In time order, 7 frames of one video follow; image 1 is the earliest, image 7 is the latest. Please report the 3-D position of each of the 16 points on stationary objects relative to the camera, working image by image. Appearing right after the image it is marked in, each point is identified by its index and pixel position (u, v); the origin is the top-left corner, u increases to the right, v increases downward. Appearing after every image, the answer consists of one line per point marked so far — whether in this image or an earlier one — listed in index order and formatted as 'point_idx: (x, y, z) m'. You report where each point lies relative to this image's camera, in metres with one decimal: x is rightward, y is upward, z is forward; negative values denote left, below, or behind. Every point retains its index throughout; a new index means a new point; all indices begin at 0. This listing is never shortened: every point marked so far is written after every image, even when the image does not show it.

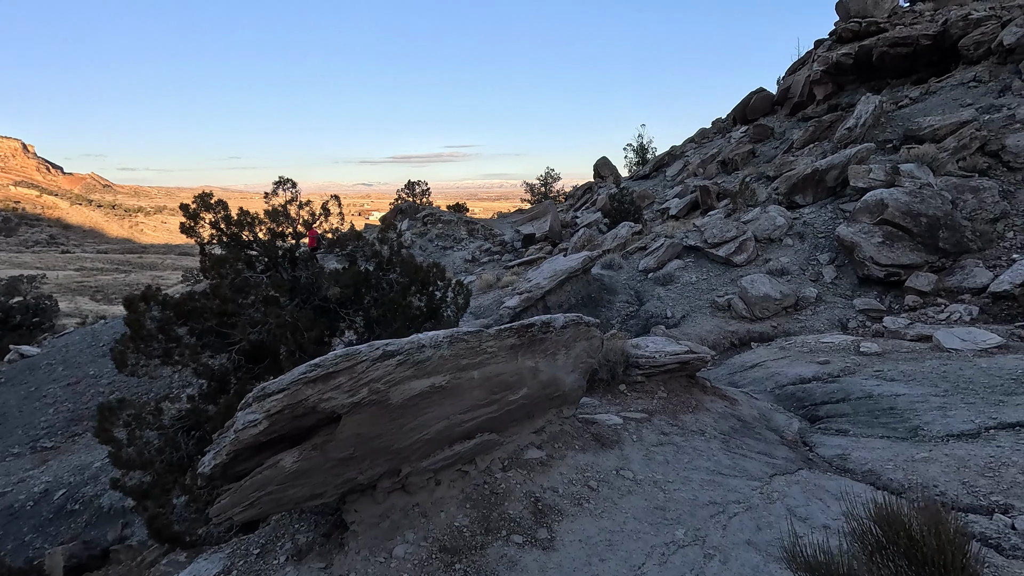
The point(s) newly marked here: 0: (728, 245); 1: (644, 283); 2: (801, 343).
0: (+7.0, +1.4, +17.5) m
1: (+4.3, +0.2, +17.5) m
2: (+6.4, -1.2, +11.9) m
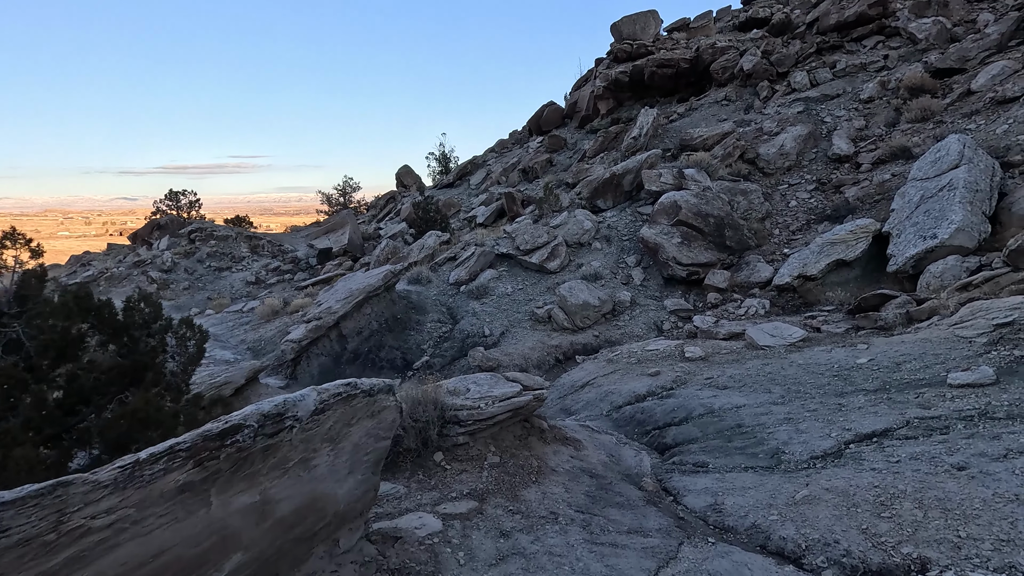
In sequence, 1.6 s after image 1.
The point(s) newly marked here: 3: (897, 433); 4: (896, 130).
0: (+0.8, +1.1, +16.5) m
1: (-1.6, -0.3, +15.5) m
2: (+2.3, -1.3, +11.0) m
3: (+4.2, -1.6, +5.8) m
4: (+13.8, +5.7, +19.3) m
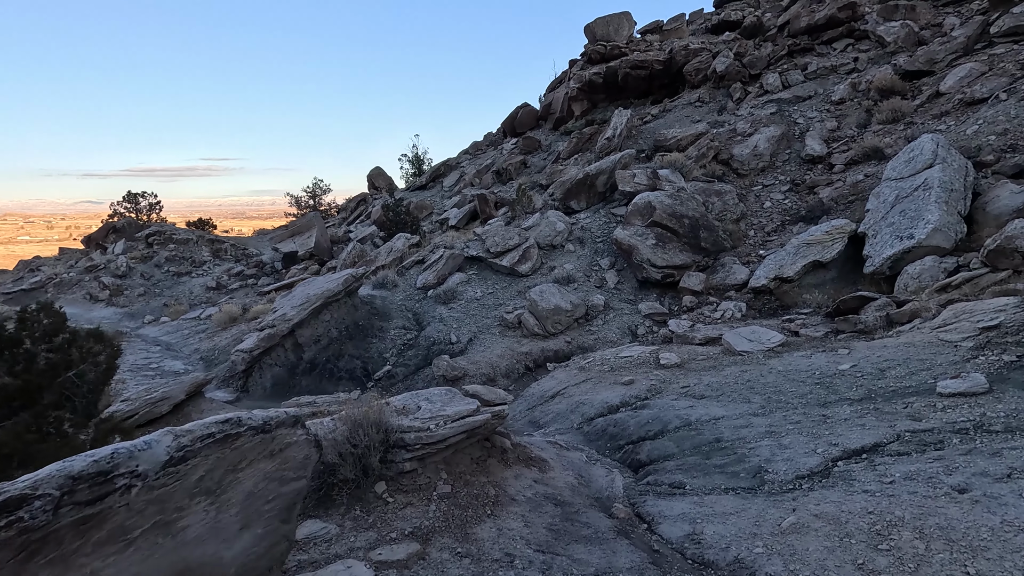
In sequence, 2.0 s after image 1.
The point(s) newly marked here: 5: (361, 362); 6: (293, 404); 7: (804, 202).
0: (-0.1, +1.0, +15.9) m
1: (-2.5, -0.4, +14.8) m
2: (+1.7, -1.4, +10.5) m
3: (+3.7, -1.6, +5.3) m
4: (+12.7, +5.6, +19.2) m
5: (-3.3, -1.6, +11.7) m
6: (-3.6, -1.9, +8.8) m
7: (+9.3, +2.8, +17.2) m
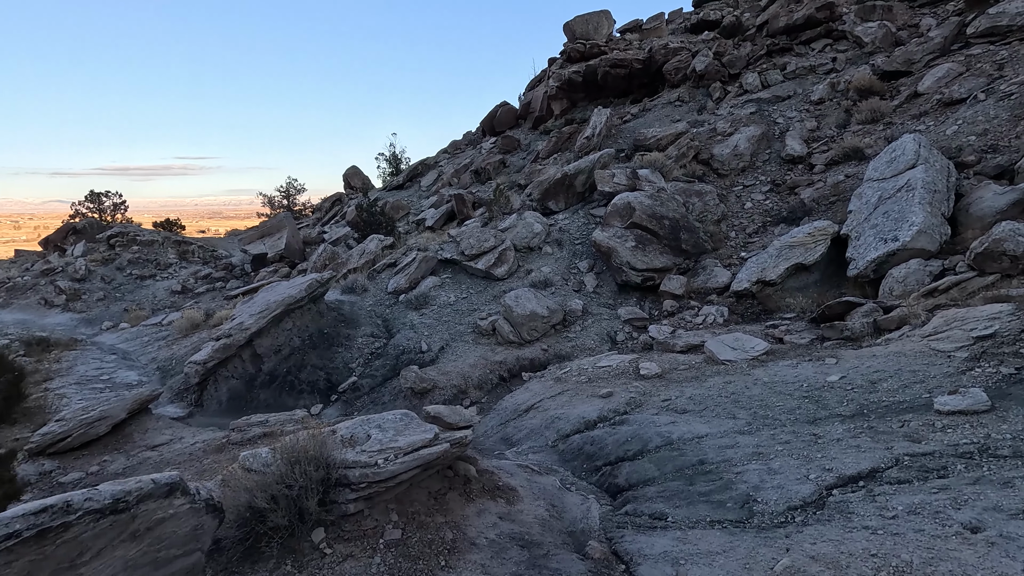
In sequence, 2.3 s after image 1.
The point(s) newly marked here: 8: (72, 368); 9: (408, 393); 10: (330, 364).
0: (-0.8, +0.9, +15.3) m
1: (-3.1, -0.5, +14.1) m
2: (+1.2, -1.5, +9.9) m
3: (+3.4, -1.7, +4.9) m
4: (+11.9, +5.6, +19.0) m
5: (-3.9, -1.8, +11.0) m
6: (-4.0, -2.0, +8.1) m
7: (+8.6, +2.7, +16.9) m
8: (-12.0, -2.2, +14.7) m
9: (-1.9, -2.0, +9.9) m
10: (-3.9, -1.6, +11.3) m
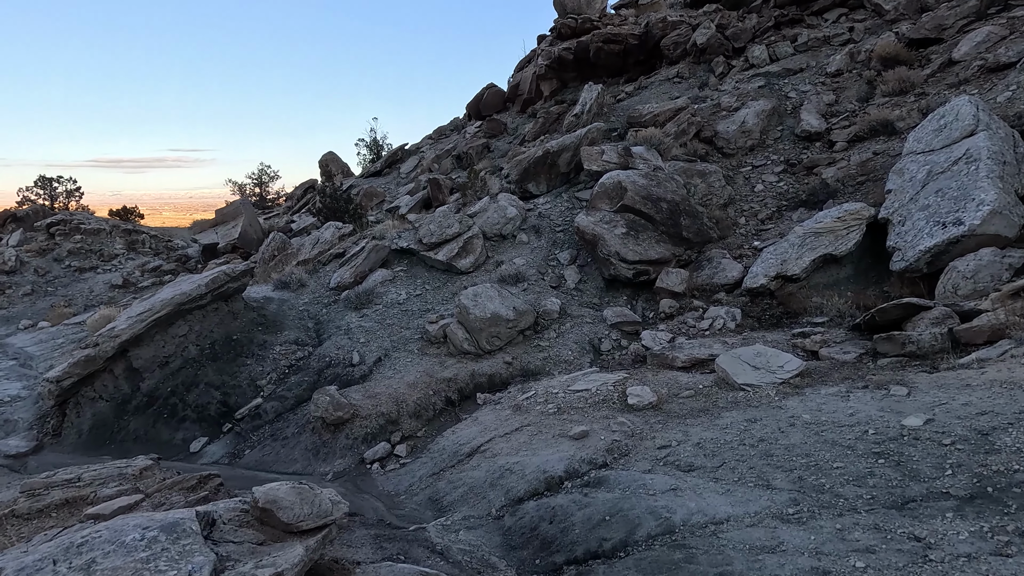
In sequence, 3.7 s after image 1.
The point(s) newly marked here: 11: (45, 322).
0: (-1.5, +1.0, +12.8) m
1: (-3.9, -0.4, +11.6) m
2: (+0.4, -1.5, +7.4) m
3: (+2.7, -1.7, +2.4) m
4: (+11.1, +5.7, +16.6) m
5: (-4.6, -1.7, +8.5) m
6: (-4.8, -2.0, +5.5) m
7: (+7.8, +2.8, +14.4) m
8: (-12.8, -2.1, +12.2) m
9: (-2.7, -1.9, +7.4) m
10: (-4.6, -1.5, +8.8) m
11: (-16.1, -1.2, +18.5) m
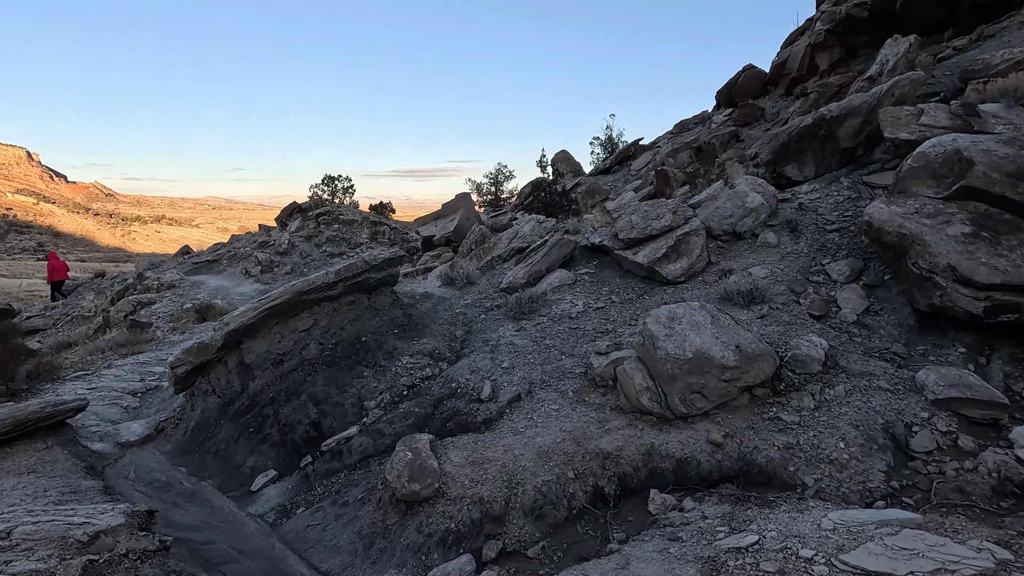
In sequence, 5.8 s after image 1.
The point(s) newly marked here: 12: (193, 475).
0: (+2.4, +0.8, +9.2) m
1: (-0.3, -0.4, +9.1) m
2: (+1.7, -1.7, +3.6) m
3: (+1.7, -2.0, -2.0) m
4: (+15.8, +4.3, +7.3) m
5: (-2.4, -1.5, +6.6) m
6: (-3.8, -1.7, +4.0) m
7: (+11.7, +1.7, +6.8) m
8: (-8.3, -1.4, +13.4) m
9: (-1.1, -1.9, +4.8) m
10: (-2.3, -1.4, +6.9) m
11: (-8.6, -0.4, +20.5) m
12: (-3.7, -2.1, +6.1) m
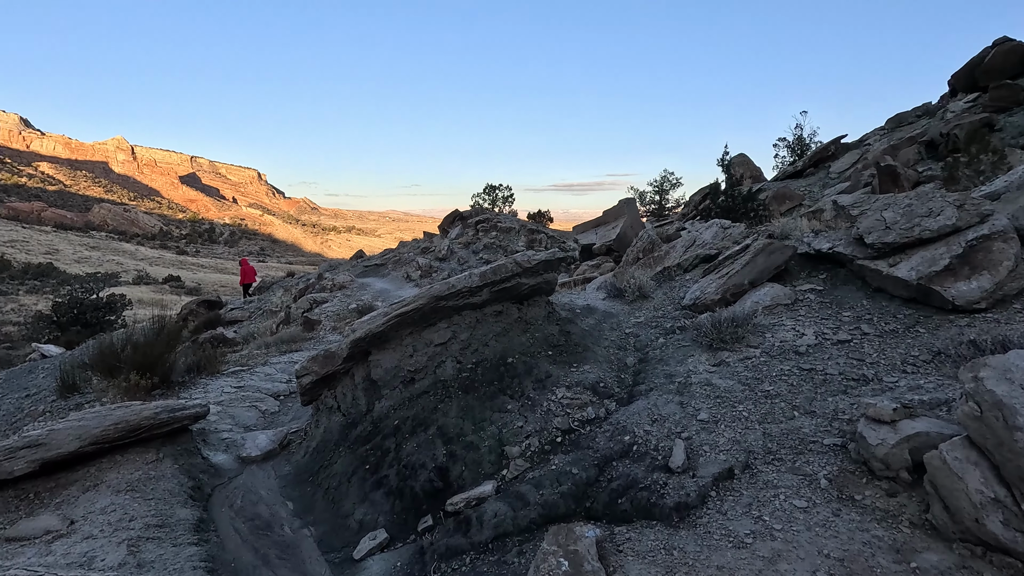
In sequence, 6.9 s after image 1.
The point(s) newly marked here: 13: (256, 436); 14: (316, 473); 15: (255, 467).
0: (+4.8, +0.4, +6.3) m
1: (+2.1, -0.6, +7.0) m
2: (+2.5, -1.8, +1.0) m
3: (+0.9, -1.9, -4.3) m
4: (+17.3, +3.4, +0.8) m
5: (-0.6, -1.6, +5.1) m
6: (-2.7, -1.6, +3.0) m
7: (+13.1, +1.1, +1.4) m
8: (-4.4, -1.4, +13.3) m
9: (+0.1, -1.9, +3.0) m
10: (-0.4, -1.4, +5.3) m
11: (-2.6, -0.6, +20.2) m
12: (-2.0, -2.1, +5.0) m
13: (-3.3, -1.9, +6.9) m
14: (-2.0, -1.9, +5.6) m
15: (-2.9, -2.0, +6.1) m
